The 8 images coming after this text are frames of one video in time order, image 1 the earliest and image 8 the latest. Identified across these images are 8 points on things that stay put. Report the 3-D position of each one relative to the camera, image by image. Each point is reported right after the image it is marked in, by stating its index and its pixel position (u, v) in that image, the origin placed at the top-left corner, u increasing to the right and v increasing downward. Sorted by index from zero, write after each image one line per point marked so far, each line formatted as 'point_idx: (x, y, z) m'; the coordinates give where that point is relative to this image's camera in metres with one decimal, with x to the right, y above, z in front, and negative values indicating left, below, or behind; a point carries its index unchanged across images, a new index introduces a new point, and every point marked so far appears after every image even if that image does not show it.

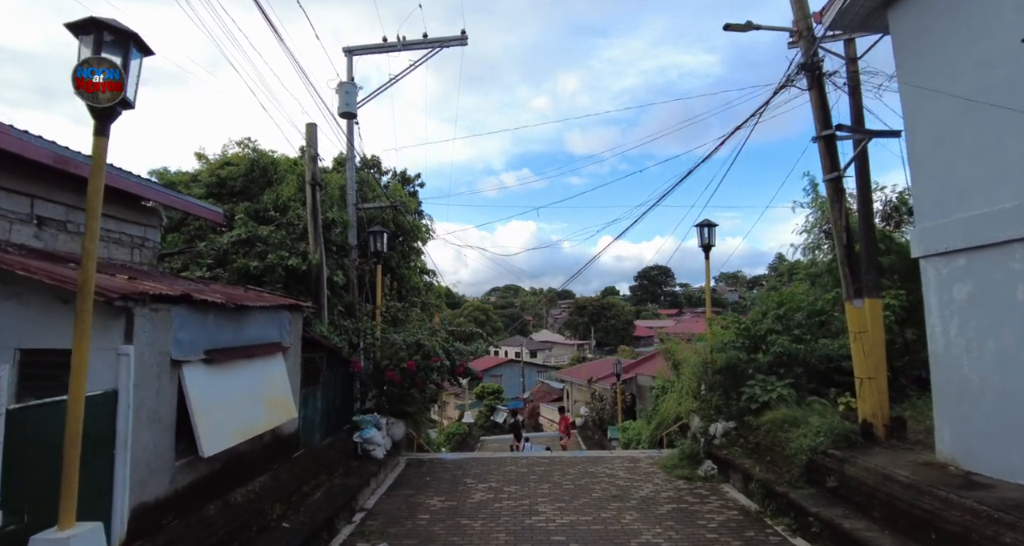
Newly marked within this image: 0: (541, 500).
0: (+0.4, -2.8, +7.4) m
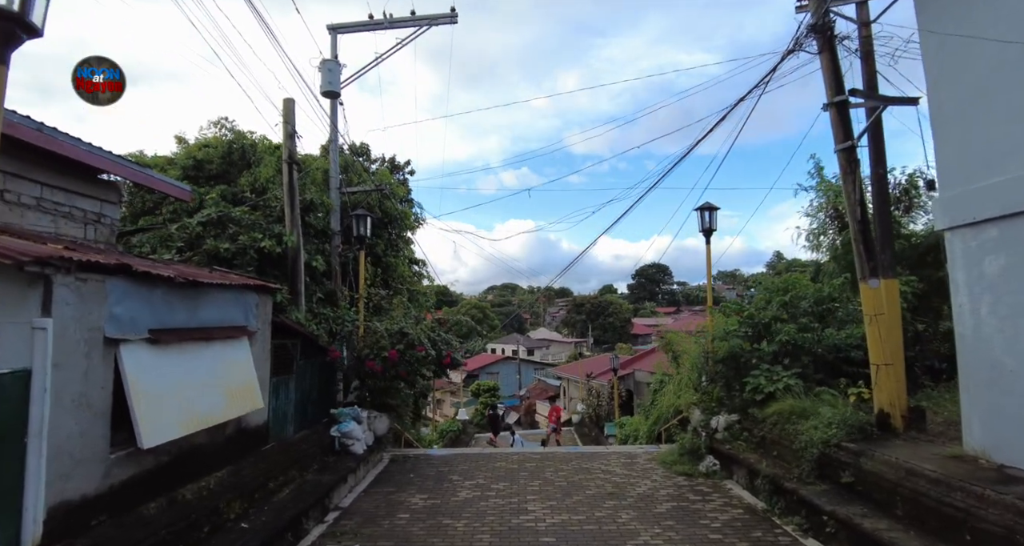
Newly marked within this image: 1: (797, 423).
0: (+0.2, -2.6, +6.9) m
1: (+3.2, -1.7, +6.7) m
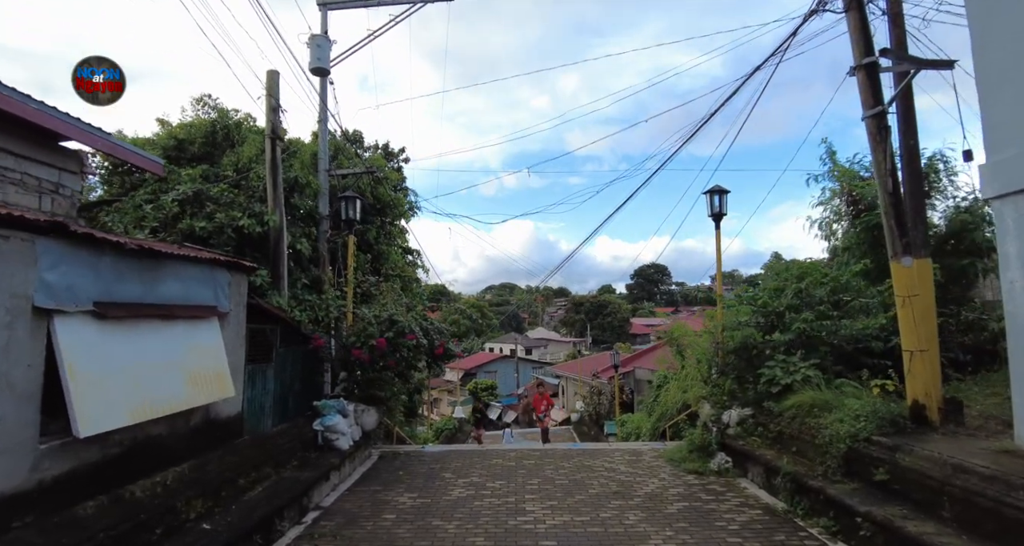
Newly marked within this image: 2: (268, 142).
0: (+0.2, -2.4, +6.4) m
1: (+3.1, -1.5, +6.1) m
2: (-3.3, +1.8, +8.2) m
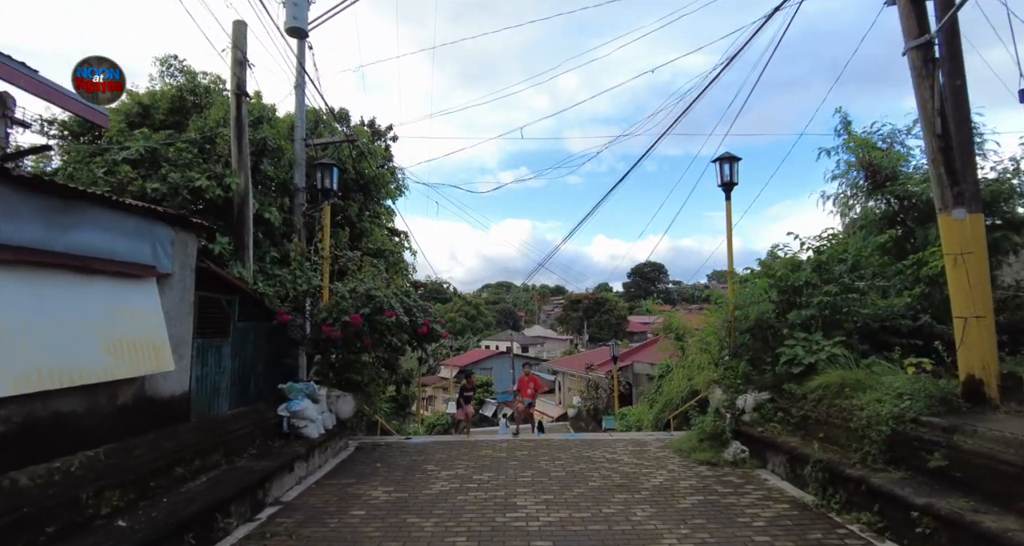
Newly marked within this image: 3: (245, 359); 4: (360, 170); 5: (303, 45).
0: (+0.1, -2.0, +5.6) m
1: (+3.0, -1.1, +5.4) m
2: (-3.5, +2.1, +7.4) m
3: (-2.8, -0.9, +6.2) m
4: (-2.7, +1.8, +10.7) m
5: (-3.5, +3.8, +9.9) m
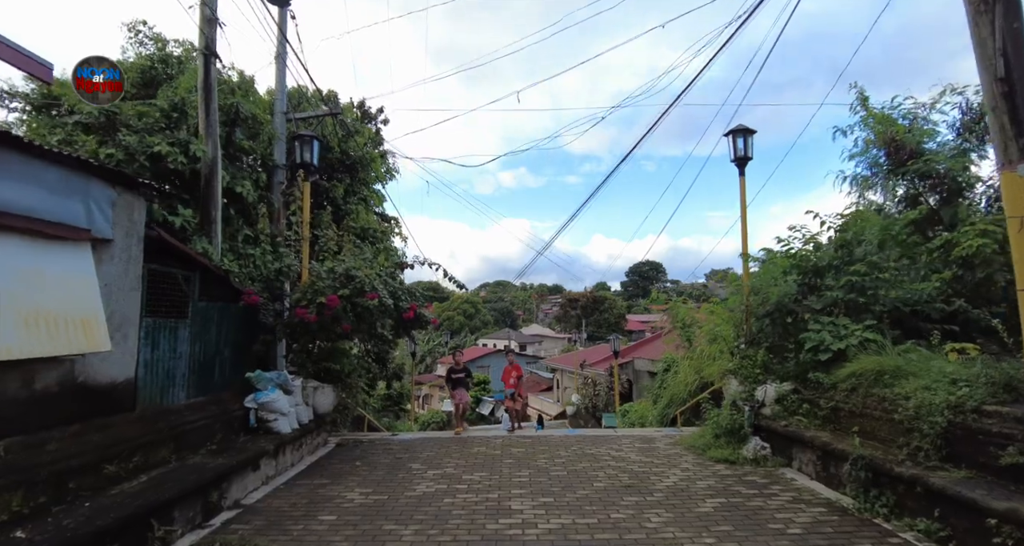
0: (0.0, -1.8, +4.9) m
1: (+3.0, -0.9, +4.7) m
2: (-3.5, +2.4, +6.7) m
3: (-2.8, -0.7, +5.5) m
4: (-2.8, +2.1, +10.0) m
5: (-3.5, +4.0, +9.2) m
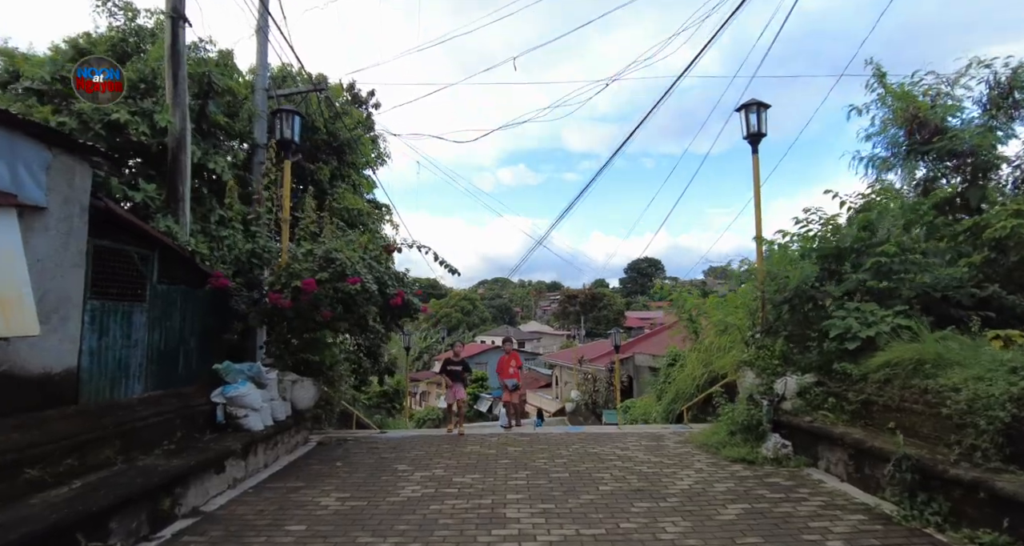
0: (0.0, -1.6, +4.4) m
1: (+3.0, -0.7, +4.2) m
2: (-3.5, +2.5, +6.2) m
3: (-2.8, -0.5, +5.0) m
4: (-2.8, +2.3, +9.4) m
5: (-3.6, +4.2, +8.6) m
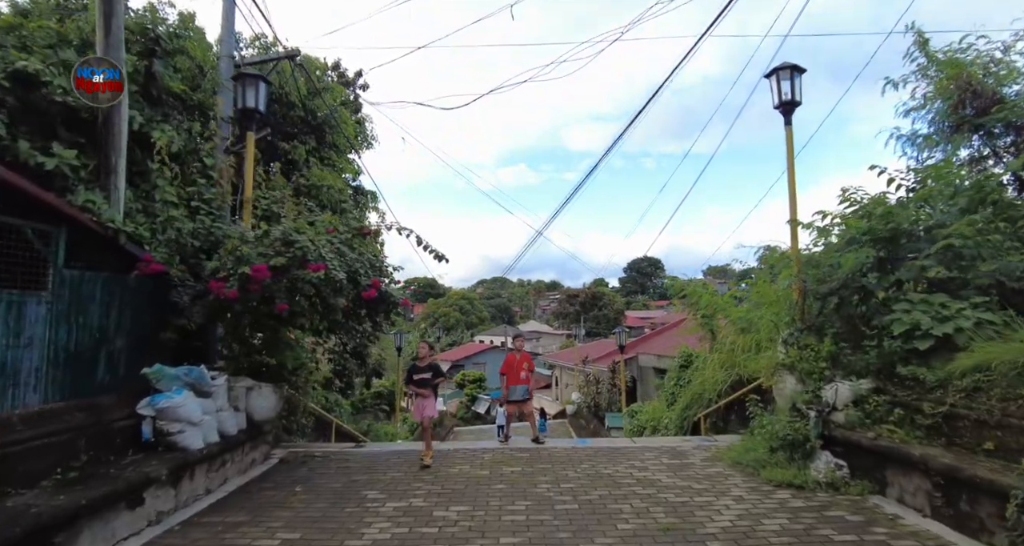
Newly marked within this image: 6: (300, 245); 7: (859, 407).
0: (0.0, -1.5, +3.4) m
1: (+2.9, -0.6, +3.2) m
2: (-3.6, +2.7, +5.2) m
3: (-2.9, -0.4, +4.0) m
4: (-2.9, +2.4, +8.4) m
5: (-3.6, +4.3, +7.7) m
6: (-1.7, +0.2, +4.7) m
7: (+2.6, -1.0, +4.5) m
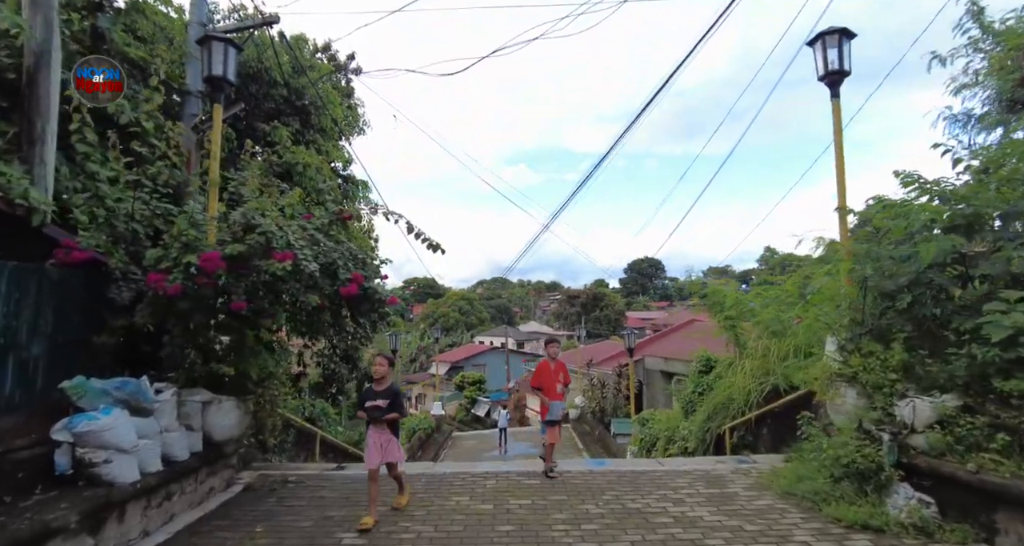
0: (0.0, -1.4, +2.6) m
1: (+3.0, -0.5, +2.4) m
2: (-3.5, +2.7, +4.4) m
3: (-2.8, -0.3, +3.2) m
4: (-2.8, +2.4, +7.6) m
5: (-3.5, +4.3, +6.8) m
6: (-1.6, +0.3, +3.9) m
7: (+2.7, -1.0, +3.7) m
